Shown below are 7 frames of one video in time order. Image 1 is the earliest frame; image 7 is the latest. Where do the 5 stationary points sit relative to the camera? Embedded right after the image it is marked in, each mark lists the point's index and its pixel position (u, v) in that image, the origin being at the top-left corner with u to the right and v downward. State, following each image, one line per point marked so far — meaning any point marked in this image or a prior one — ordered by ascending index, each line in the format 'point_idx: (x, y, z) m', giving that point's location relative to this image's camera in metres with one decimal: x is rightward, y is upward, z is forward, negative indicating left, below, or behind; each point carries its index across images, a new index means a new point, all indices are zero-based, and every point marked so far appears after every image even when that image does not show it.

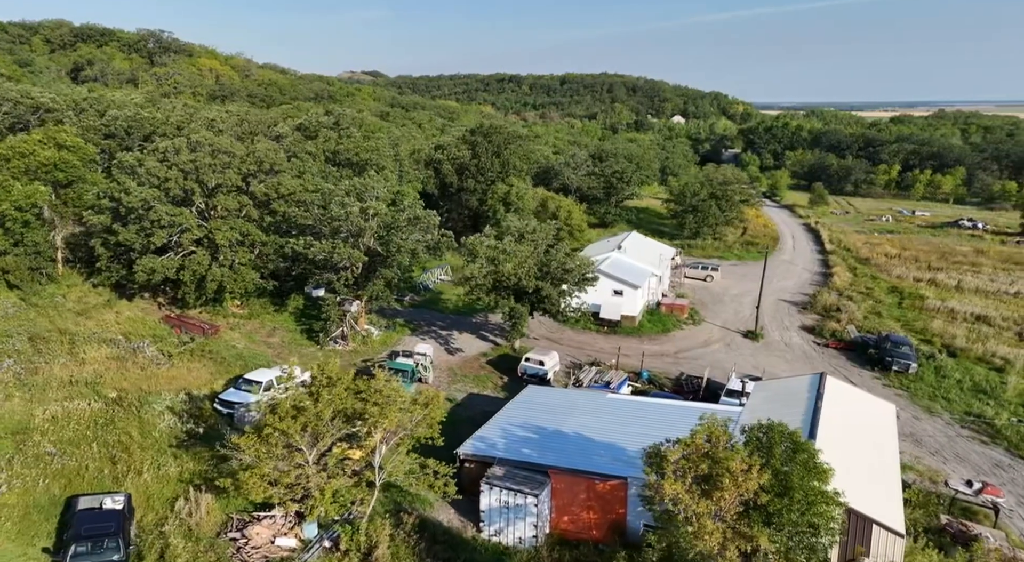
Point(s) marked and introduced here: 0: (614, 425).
0: (+2.6, -3.7, +19.6) m
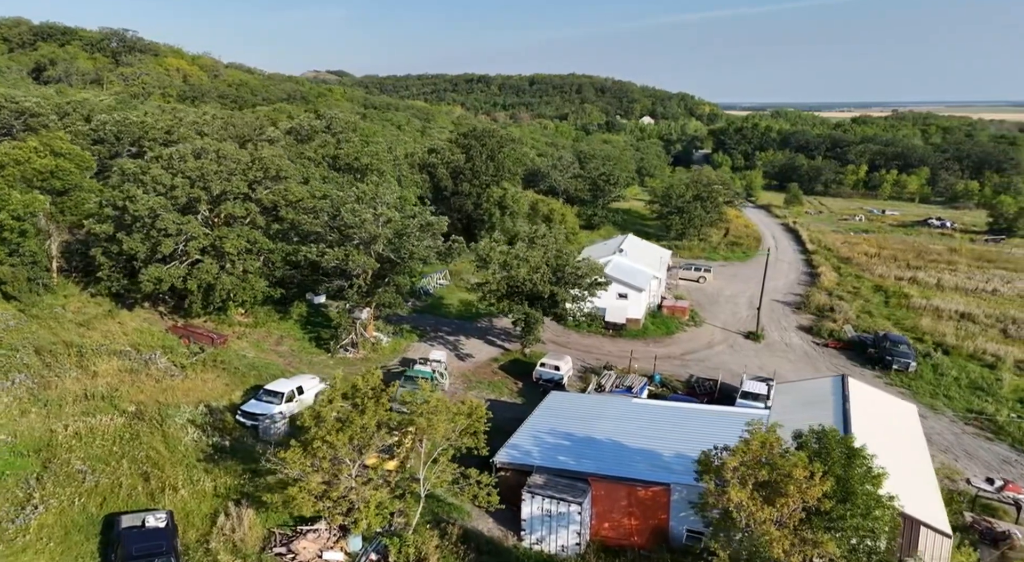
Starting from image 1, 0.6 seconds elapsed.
0: (+3.4, -3.8, +19.8) m
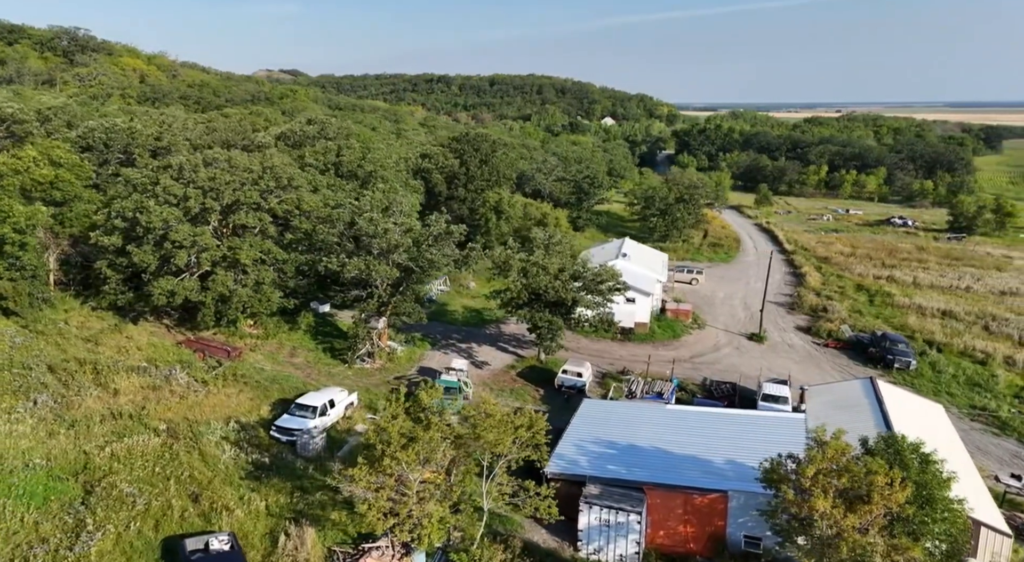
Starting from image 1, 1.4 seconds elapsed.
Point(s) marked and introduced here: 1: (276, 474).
0: (+4.6, -4.1, +20.2) m
1: (-6.0, -4.9, +19.6) m
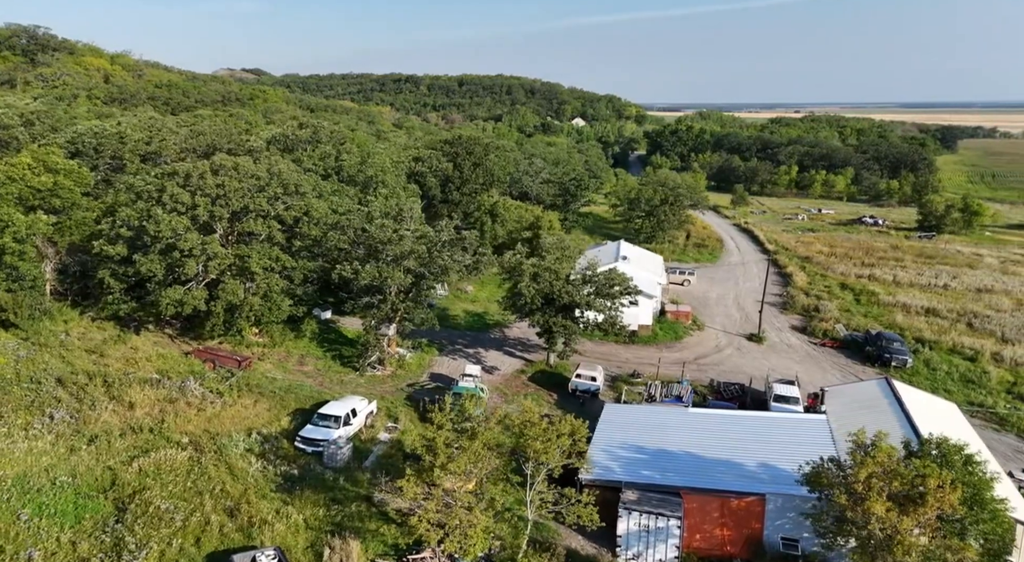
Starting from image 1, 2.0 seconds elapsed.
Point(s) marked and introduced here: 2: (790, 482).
0: (+5.4, -4.2, +20.5) m
1: (-5.1, -5.1, +19.4) m
2: (+6.4, -4.7, +18.0) m
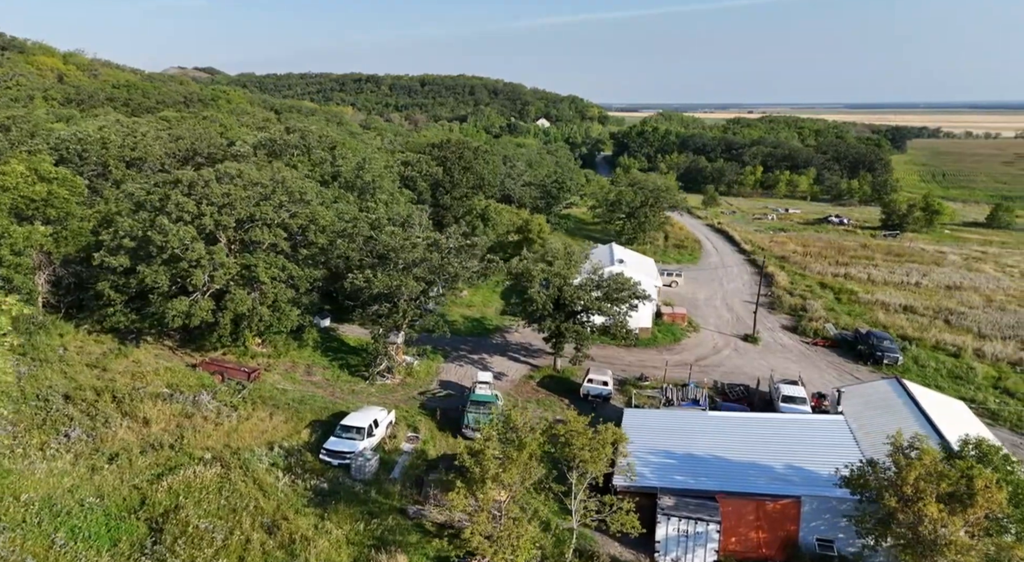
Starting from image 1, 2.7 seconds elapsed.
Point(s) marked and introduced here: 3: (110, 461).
0: (+6.2, -4.3, +20.9) m
1: (-4.2, -5.4, +19.2) m
2: (+7.4, -4.8, +18.4) m
3: (-10.1, -4.5, +19.5) m
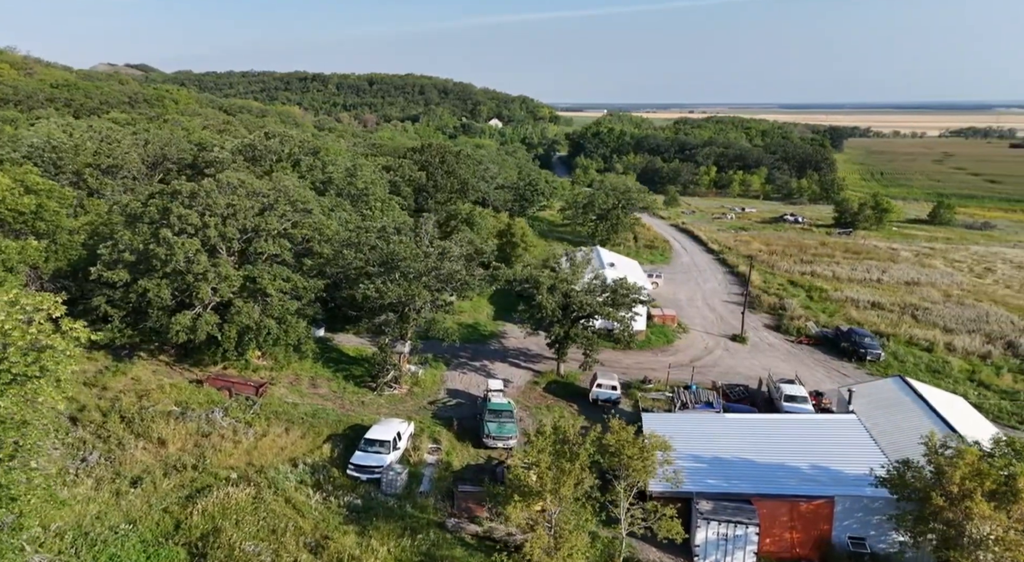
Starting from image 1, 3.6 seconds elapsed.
0: (+7.0, -4.5, +21.4) m
1: (-3.3, -5.7, +18.9) m
2: (+8.4, -4.9, +19.0) m
3: (-9.2, -4.9, +18.8) m
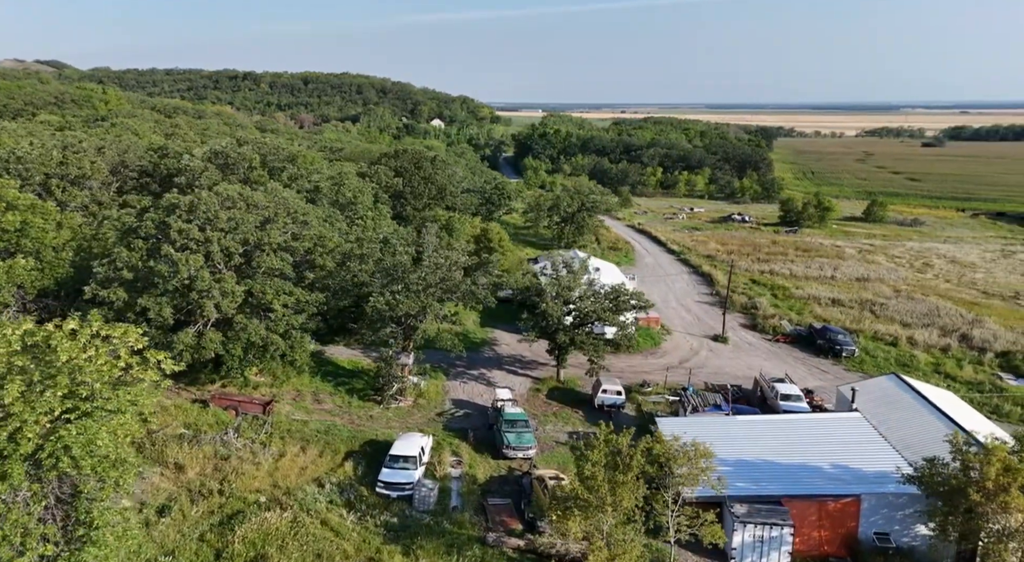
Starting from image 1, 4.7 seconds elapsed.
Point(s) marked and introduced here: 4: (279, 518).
0: (+7.7, -4.7, +22.1) m
1: (-2.3, -6.1, +18.7) m
2: (+9.3, -5.1, +19.9) m
3: (-8.1, -5.4, +18.0) m
4: (-5.5, -5.6, +18.2) m
